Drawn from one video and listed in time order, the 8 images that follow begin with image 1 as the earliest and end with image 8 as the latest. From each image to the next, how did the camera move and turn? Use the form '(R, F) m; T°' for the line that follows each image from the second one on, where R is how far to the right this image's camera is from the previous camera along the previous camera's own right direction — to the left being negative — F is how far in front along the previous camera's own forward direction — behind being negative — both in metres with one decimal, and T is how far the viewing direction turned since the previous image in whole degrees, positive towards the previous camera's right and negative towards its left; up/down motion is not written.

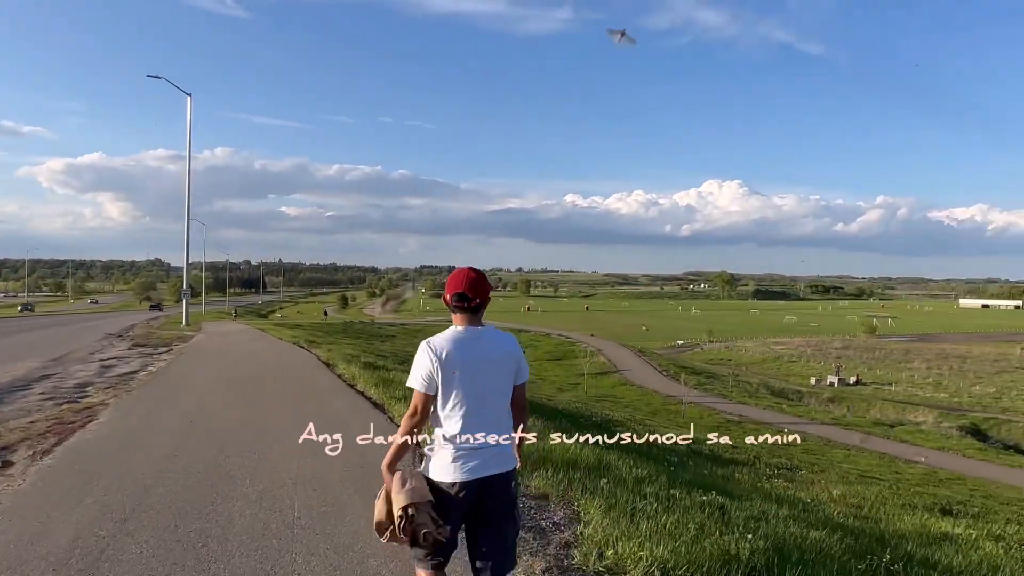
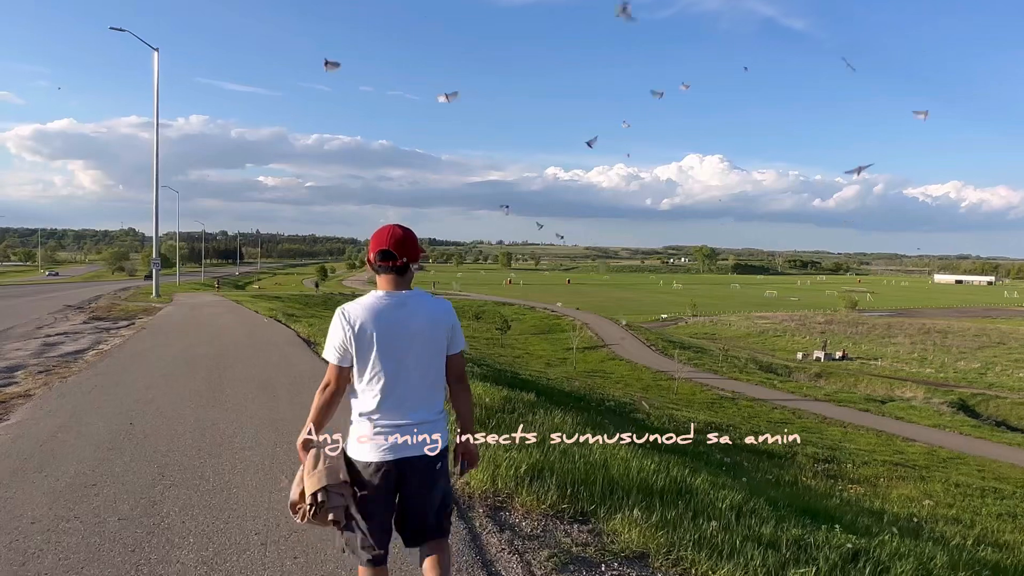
(-0.4, +1.4) m; +2°
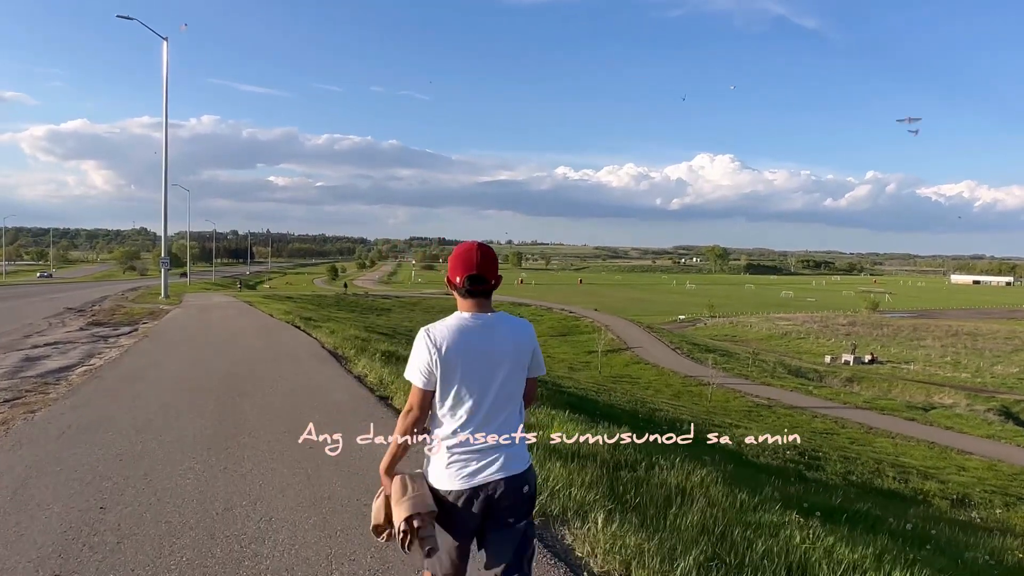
(-0.8, +1.6) m; -1°
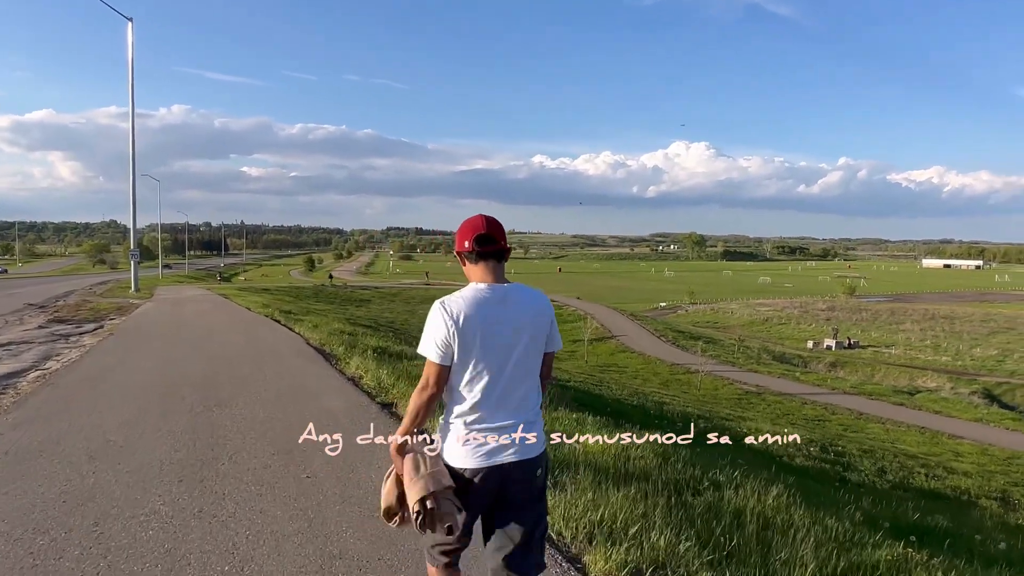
(-0.3, +0.8) m; +2°
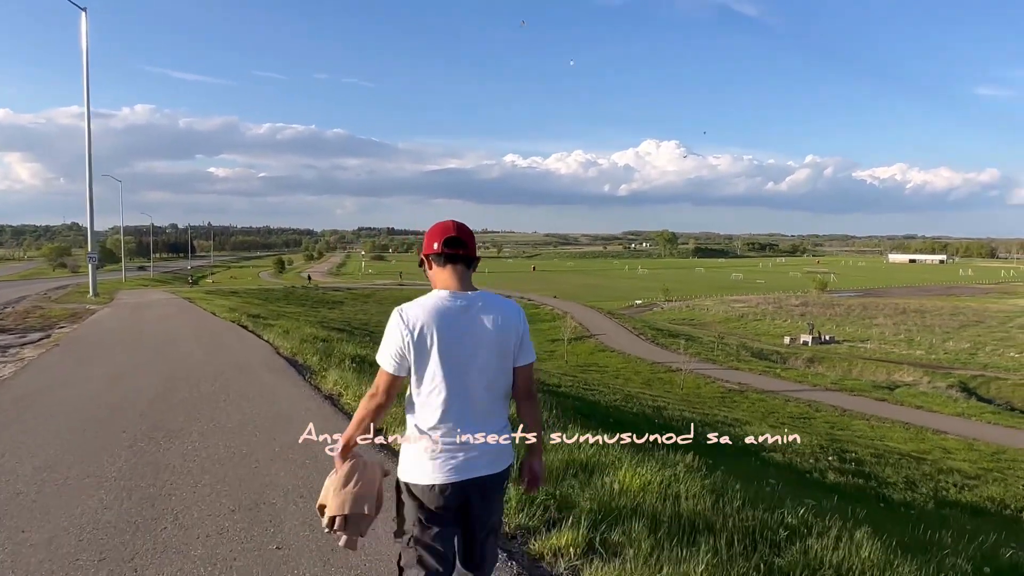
(-0.2, +0.8) m; +2°
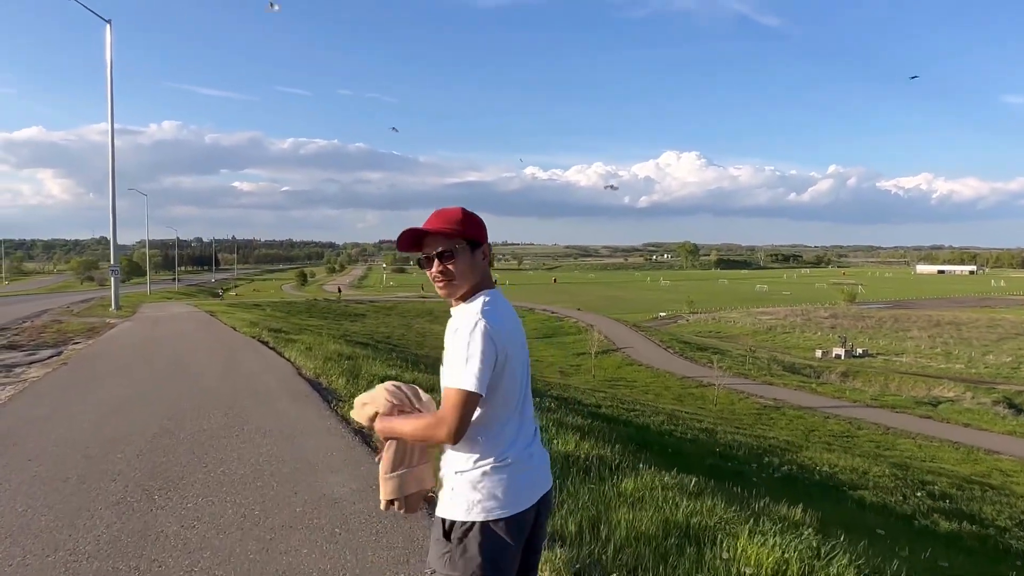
(-0.3, +0.8) m; -2°
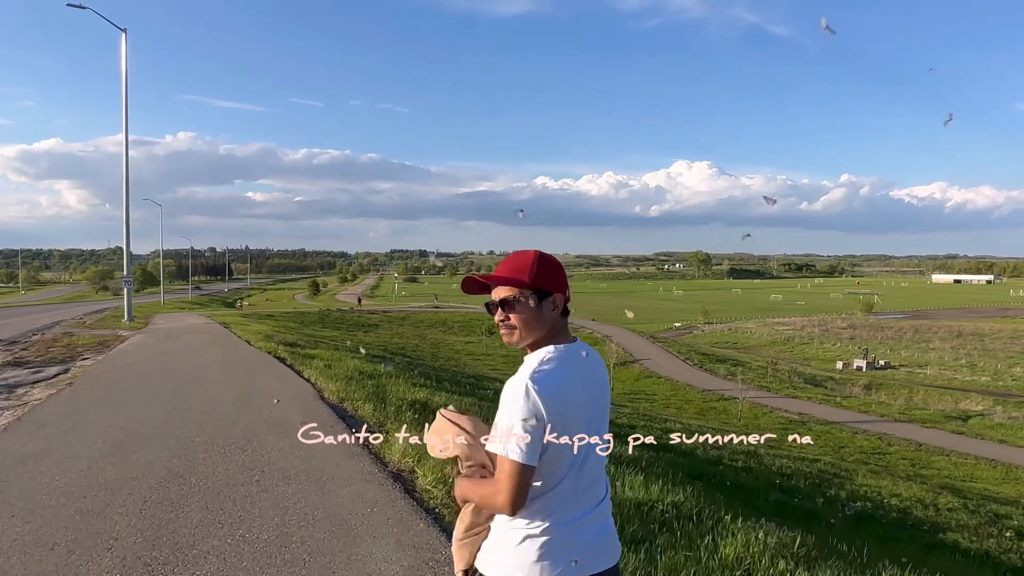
(-0.3, +0.6) m; -1°
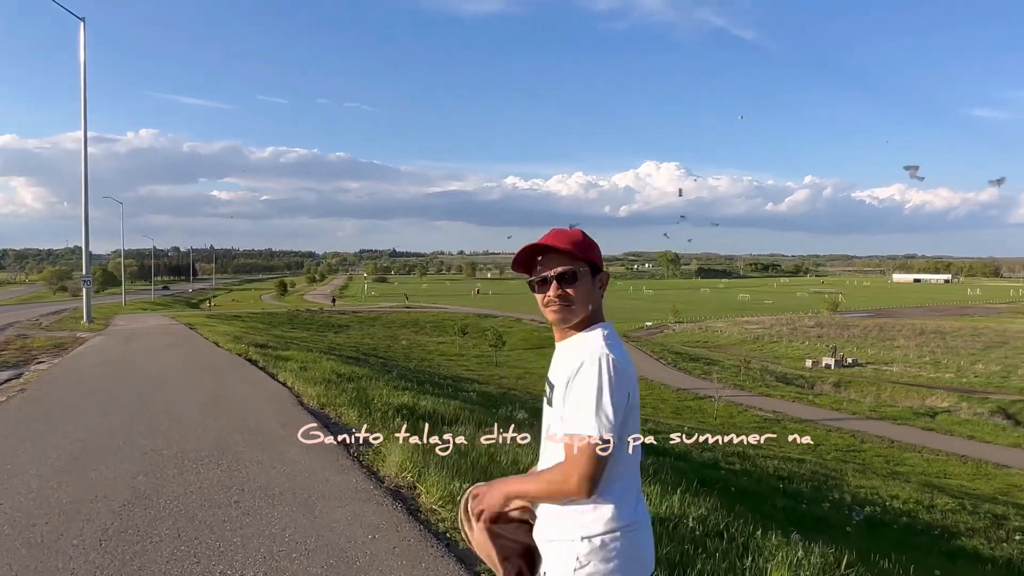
(-0.2, +0.4) m; +3°
